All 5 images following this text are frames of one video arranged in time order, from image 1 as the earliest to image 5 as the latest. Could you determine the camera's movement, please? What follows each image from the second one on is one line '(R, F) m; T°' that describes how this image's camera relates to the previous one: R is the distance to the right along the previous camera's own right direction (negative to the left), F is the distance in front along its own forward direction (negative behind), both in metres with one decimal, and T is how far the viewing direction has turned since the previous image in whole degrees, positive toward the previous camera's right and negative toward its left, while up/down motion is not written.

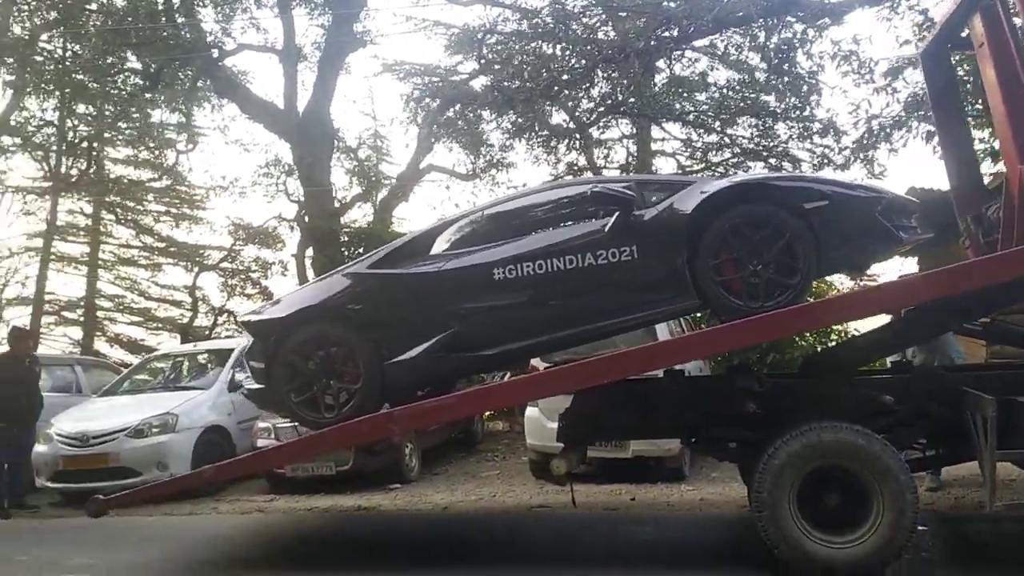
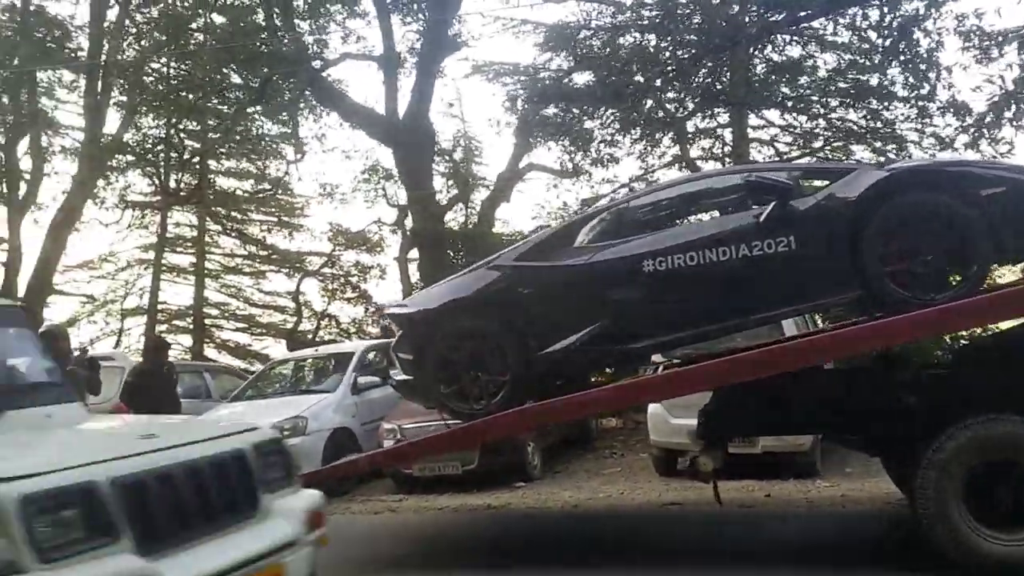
(-0.3, 0.0) m; -5°
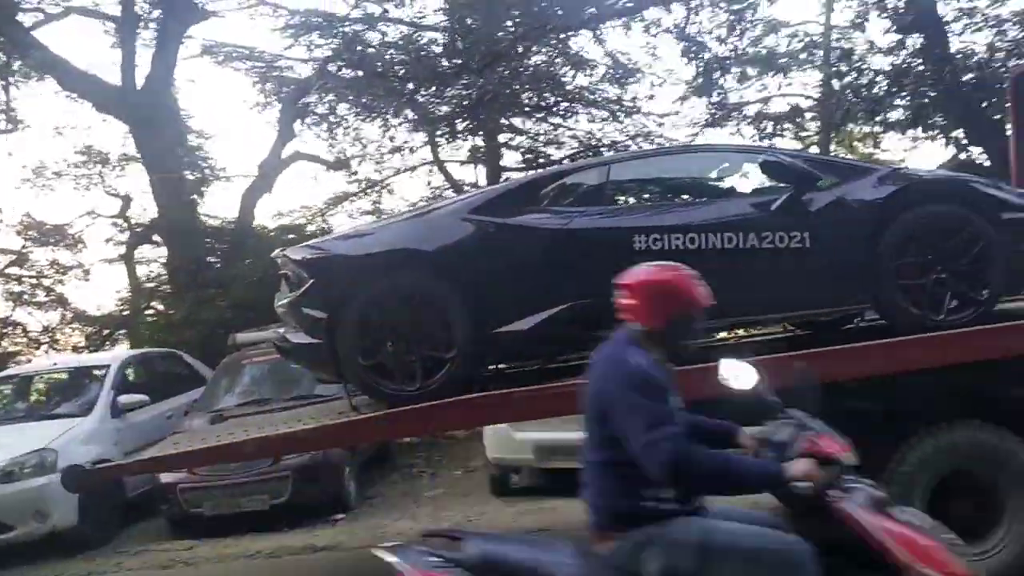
(-1.0, +1.2) m; +19°
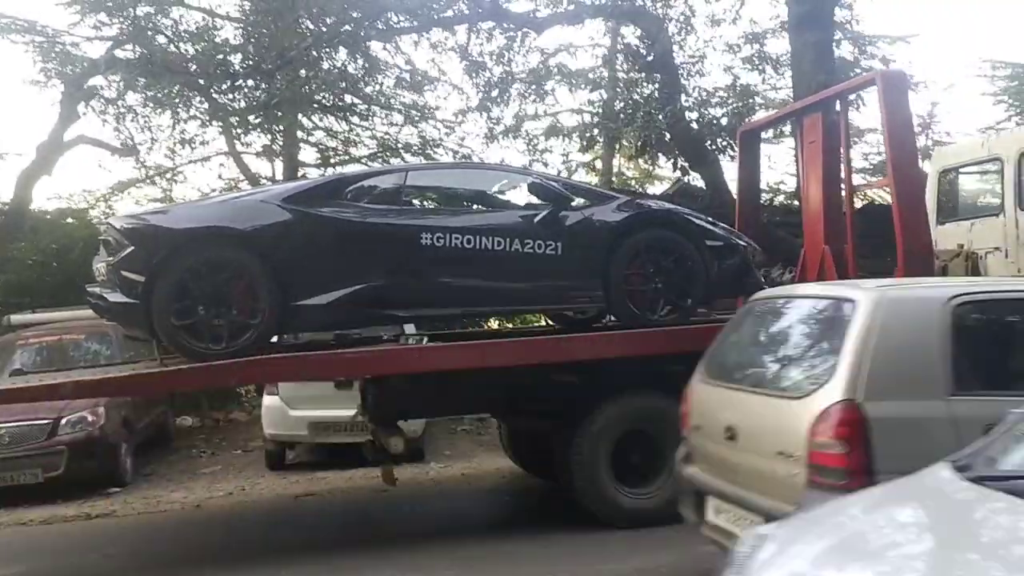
(+0.2, -0.9) m; +13°
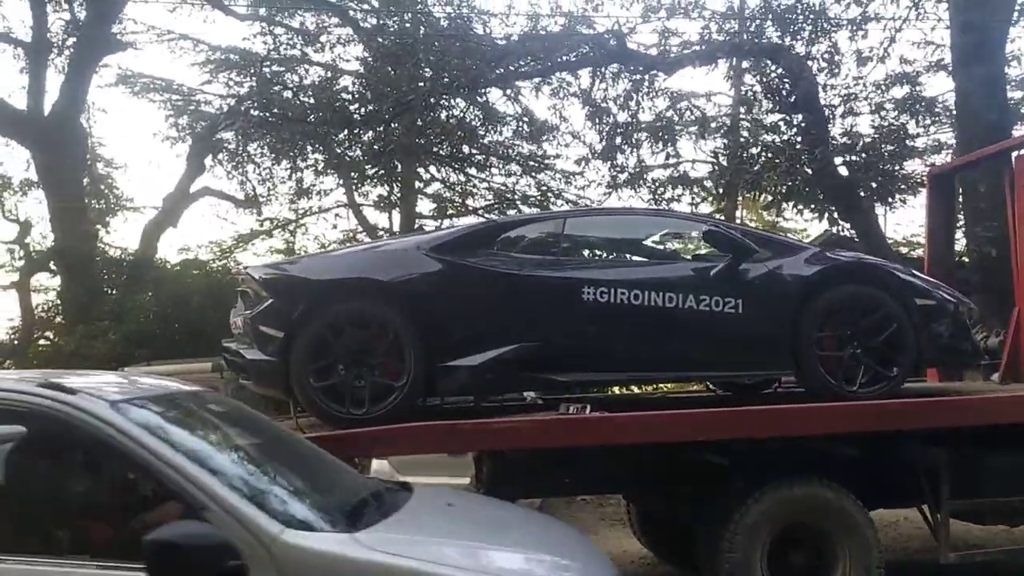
(-0.1, +0.7) m; -7°
